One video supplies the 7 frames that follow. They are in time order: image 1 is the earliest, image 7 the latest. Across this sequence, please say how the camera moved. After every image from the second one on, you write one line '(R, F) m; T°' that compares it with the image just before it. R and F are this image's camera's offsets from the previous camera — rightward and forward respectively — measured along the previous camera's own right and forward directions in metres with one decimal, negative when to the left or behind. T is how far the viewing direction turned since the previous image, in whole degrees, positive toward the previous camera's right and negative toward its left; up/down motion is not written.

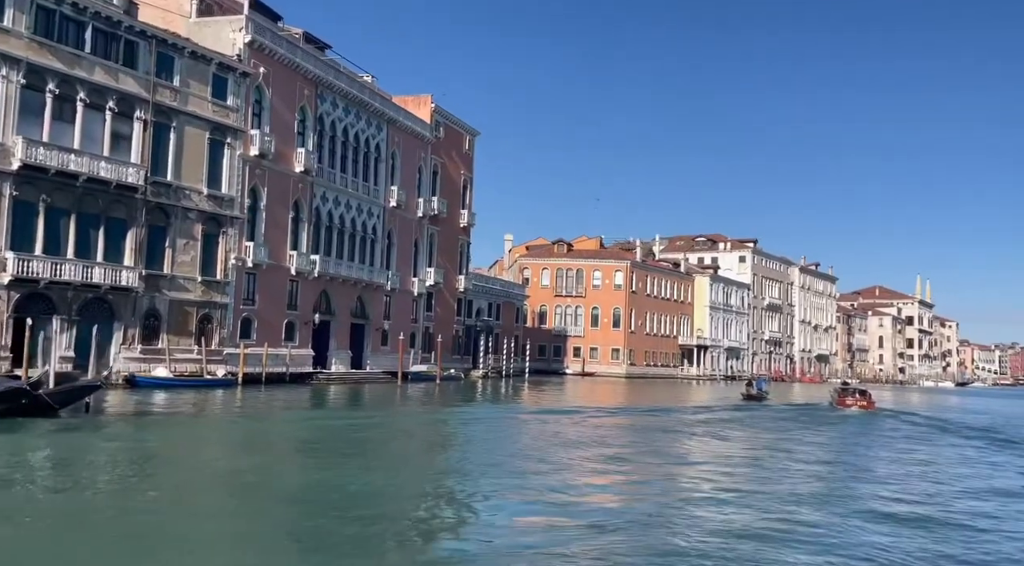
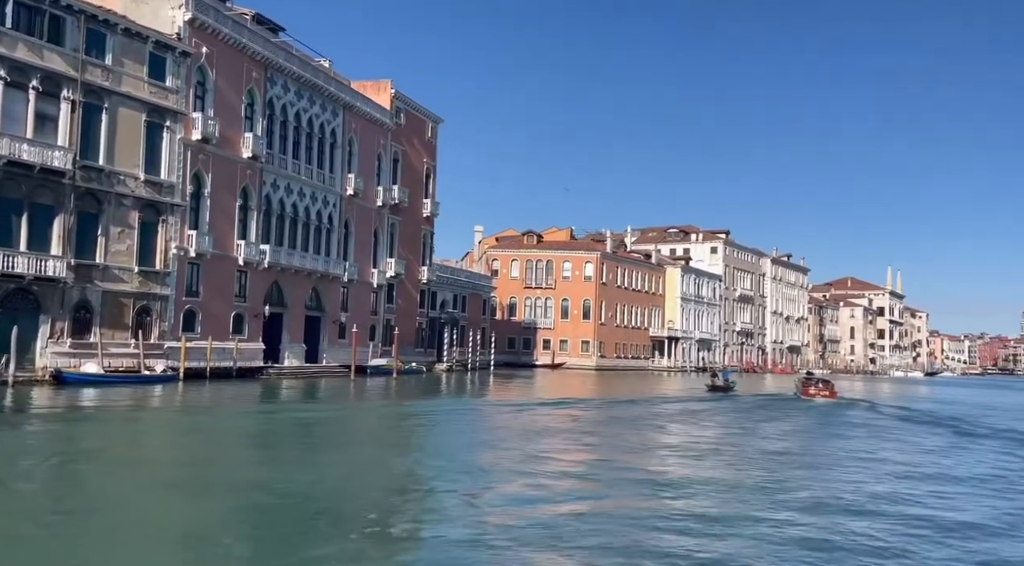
(+0.6, +1.3) m; +1°
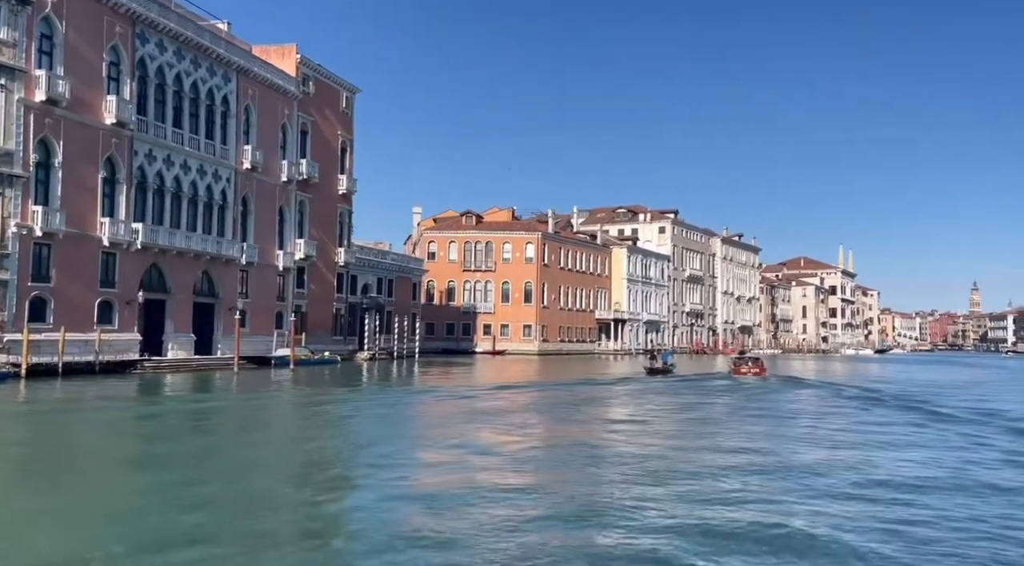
(+1.7, +3.5) m; +2°
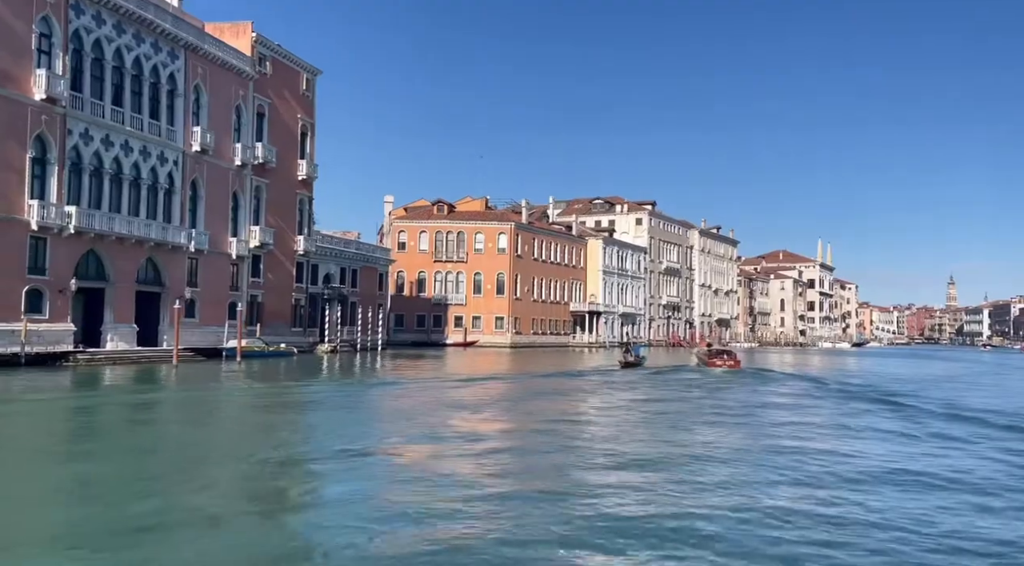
(+0.7, +1.7) m; +1°
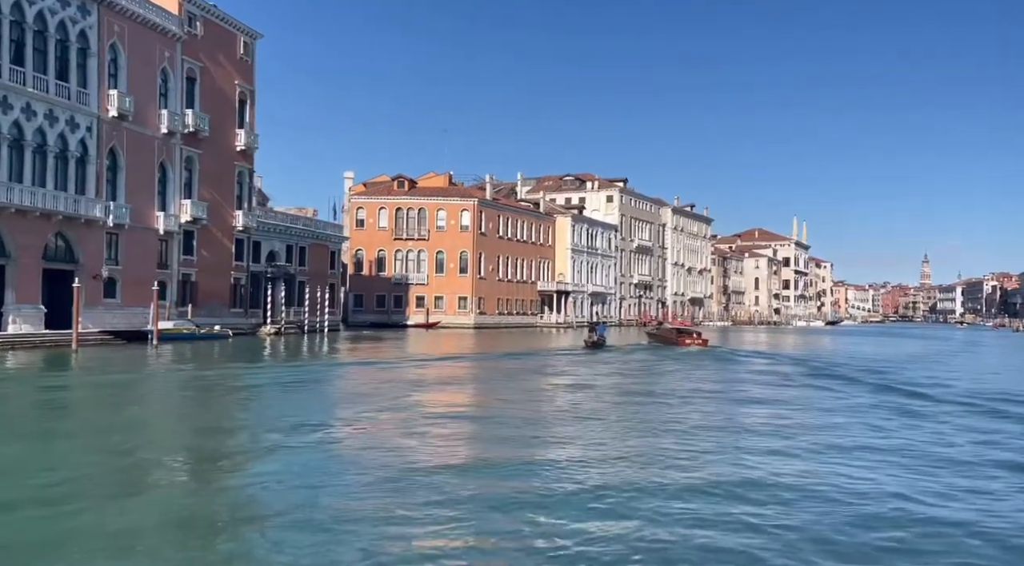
(+1.1, +2.6) m; +1°
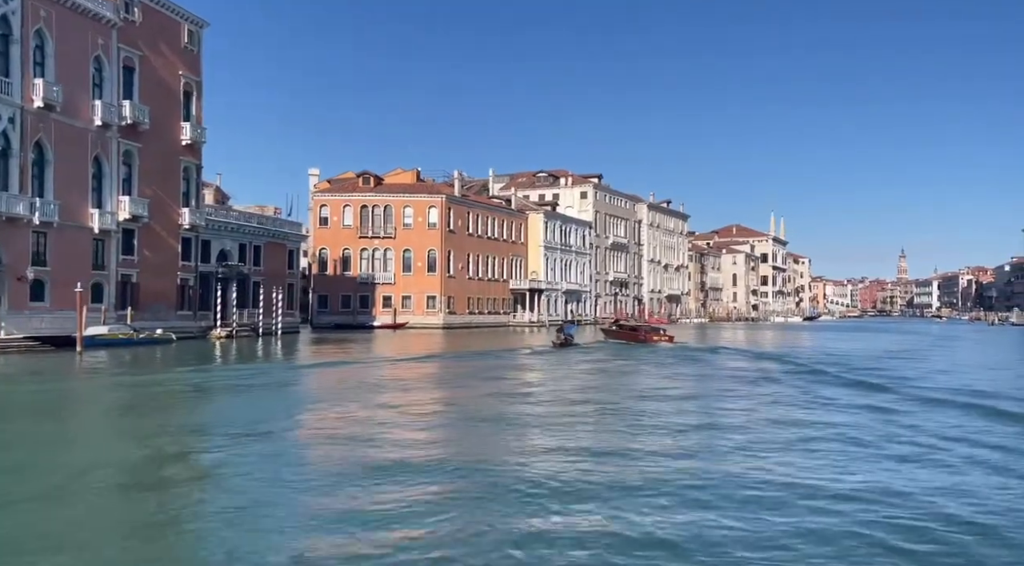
(+0.8, +2.0) m; +1°
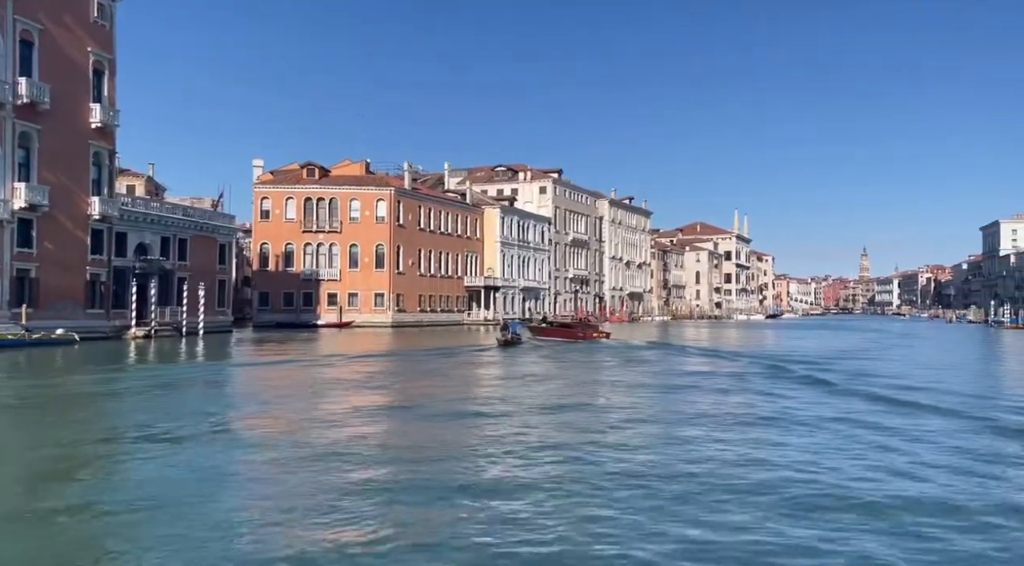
(+1.0, +2.9) m; +2°
